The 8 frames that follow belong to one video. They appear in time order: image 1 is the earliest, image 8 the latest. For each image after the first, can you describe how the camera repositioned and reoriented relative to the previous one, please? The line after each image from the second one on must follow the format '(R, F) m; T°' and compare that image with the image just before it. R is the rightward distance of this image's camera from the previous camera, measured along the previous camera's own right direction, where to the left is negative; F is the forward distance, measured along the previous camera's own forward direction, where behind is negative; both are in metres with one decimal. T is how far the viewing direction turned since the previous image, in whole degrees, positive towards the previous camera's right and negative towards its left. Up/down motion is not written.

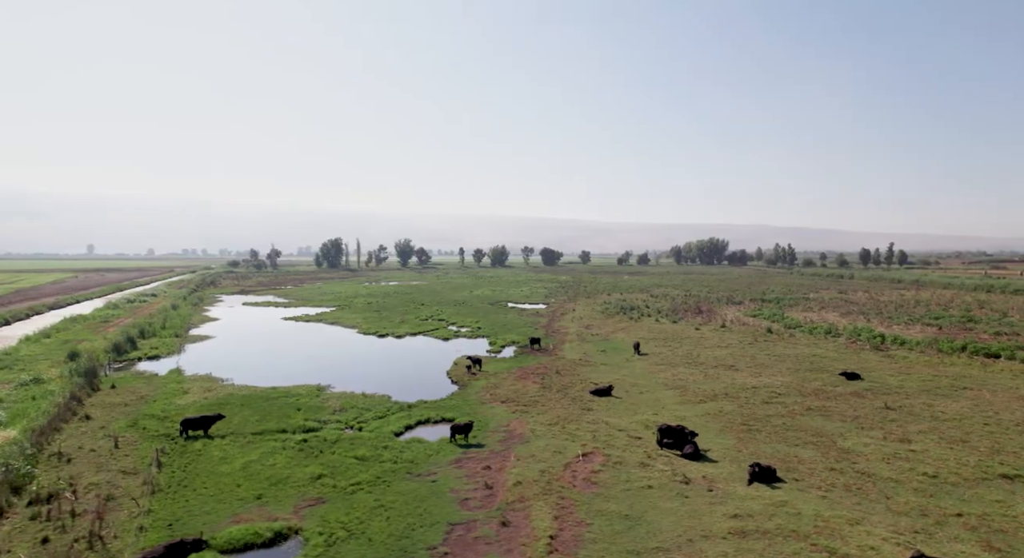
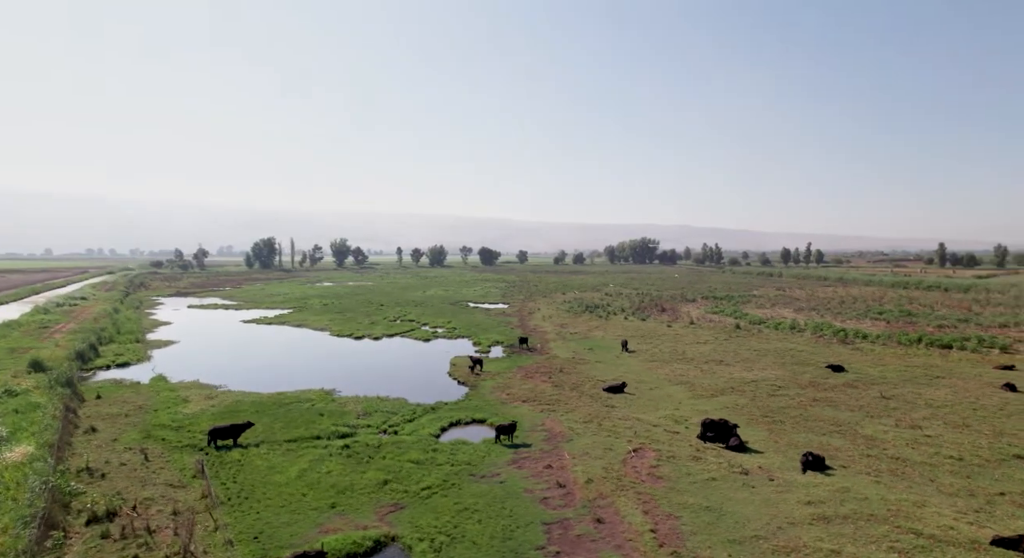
(-3.9, +0.2) m; +6°
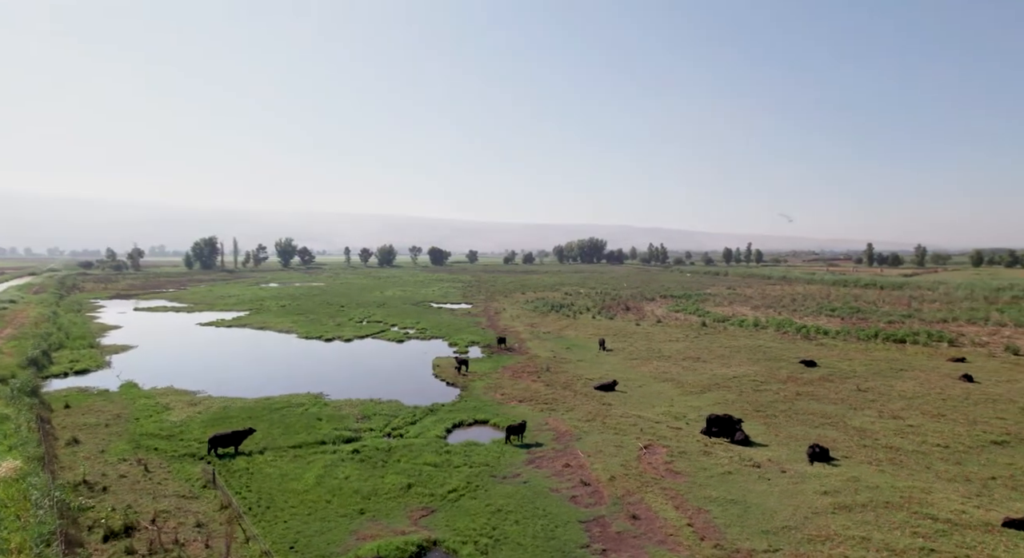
(-2.2, +0.1) m; +5°
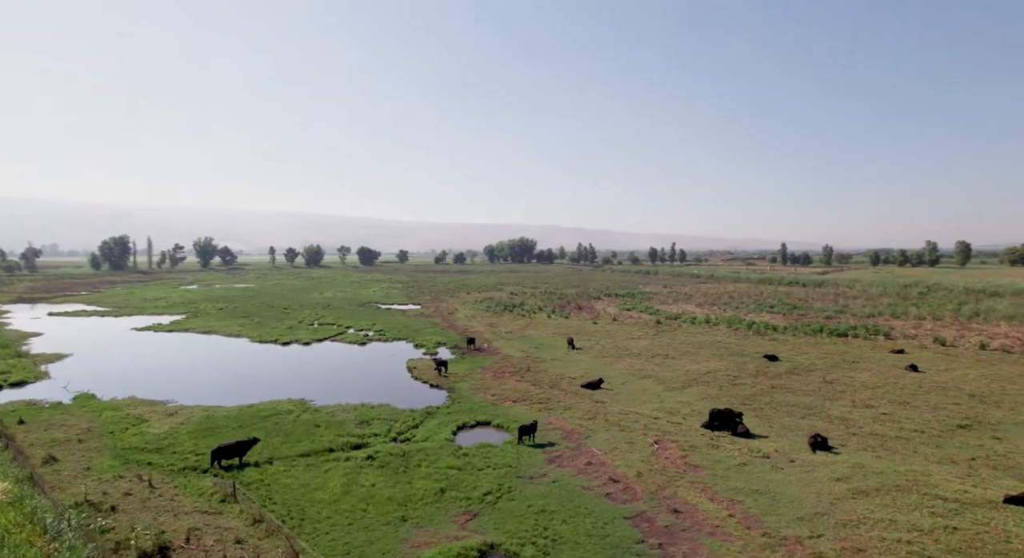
(-2.9, +0.2) m; +6°
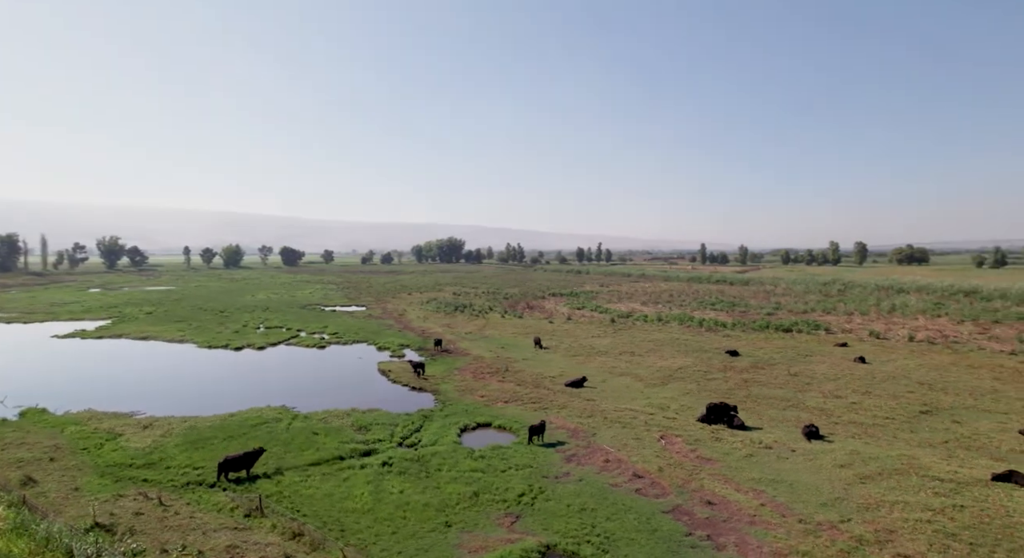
(-2.9, +0.2) m; +7°
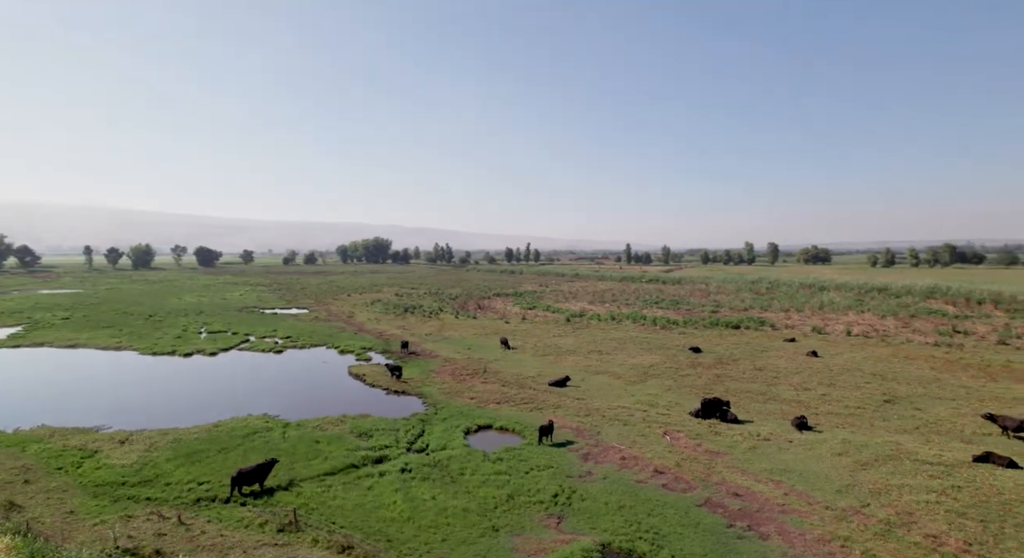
(-2.9, +0.2) m; +7°
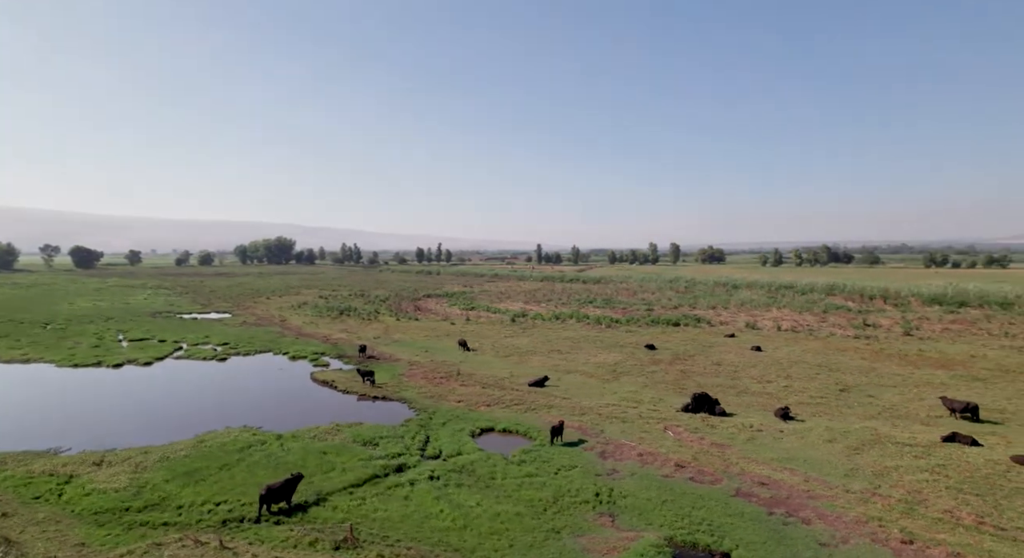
(-3.6, +0.3) m; +8°
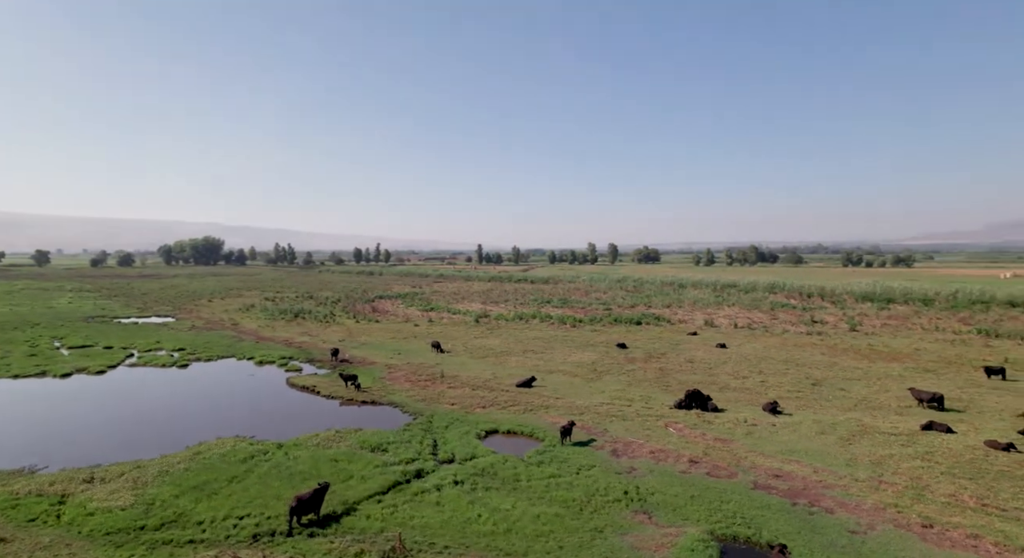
(-2.5, +0.1) m; +6°
